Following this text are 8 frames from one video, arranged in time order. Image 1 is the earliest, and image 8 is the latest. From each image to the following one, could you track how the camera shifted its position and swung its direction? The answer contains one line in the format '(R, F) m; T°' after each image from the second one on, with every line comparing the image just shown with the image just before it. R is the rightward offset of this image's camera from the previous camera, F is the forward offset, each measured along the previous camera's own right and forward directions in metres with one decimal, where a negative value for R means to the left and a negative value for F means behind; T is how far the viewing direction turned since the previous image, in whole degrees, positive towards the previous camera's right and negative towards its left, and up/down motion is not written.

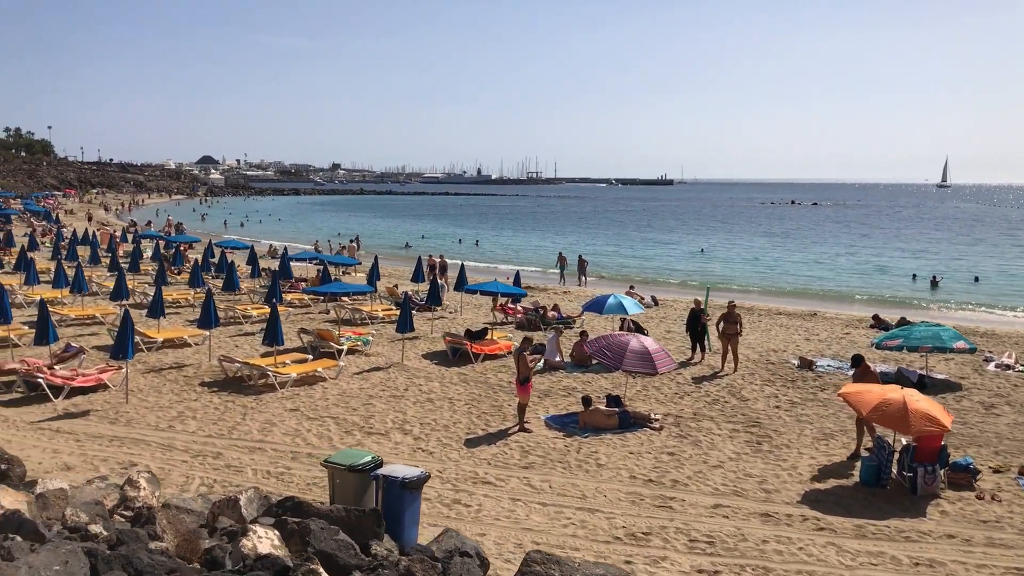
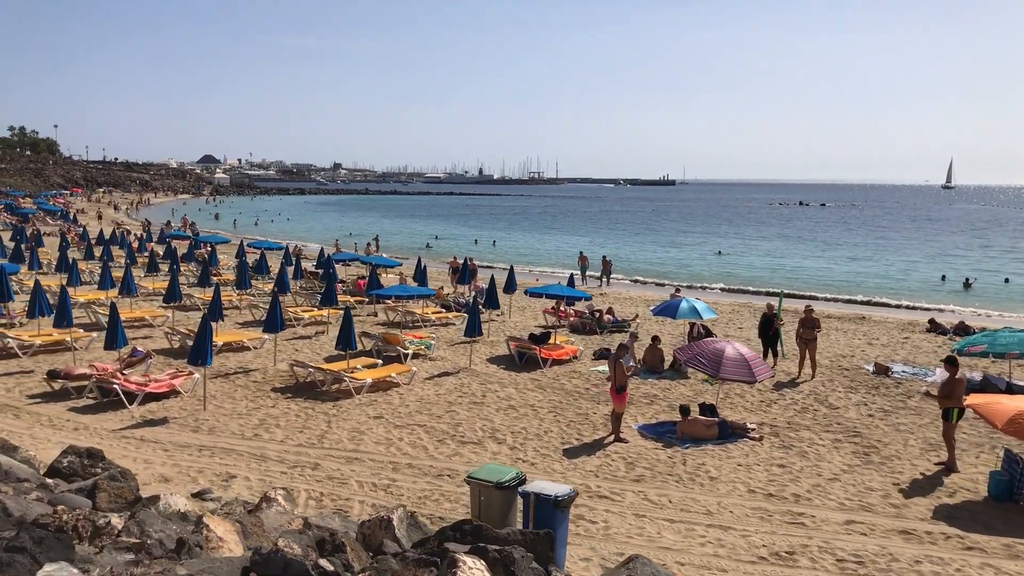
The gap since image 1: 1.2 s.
(-0.9, +0.3) m; 0°
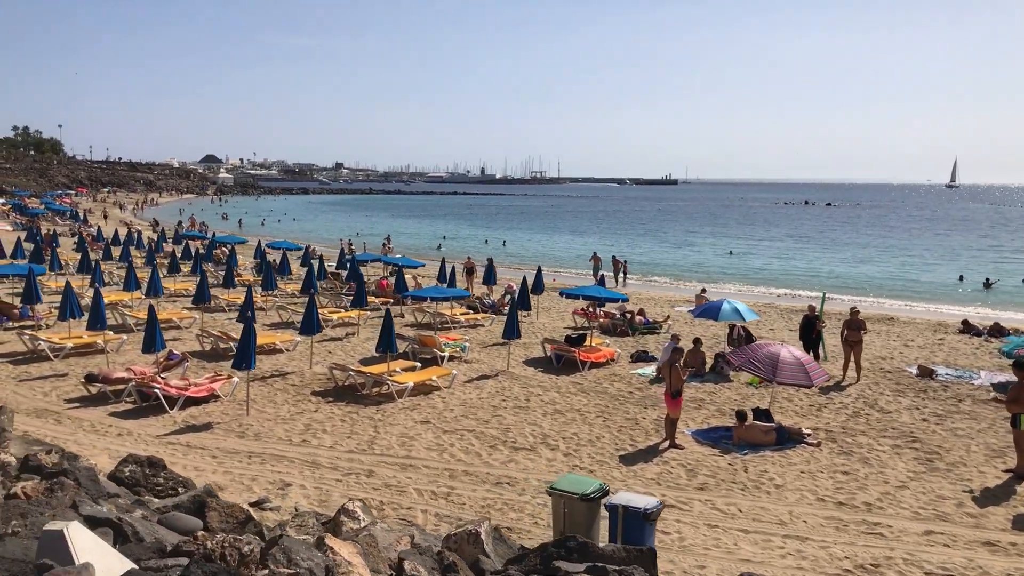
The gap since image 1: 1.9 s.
(-0.5, +0.2) m; 0°
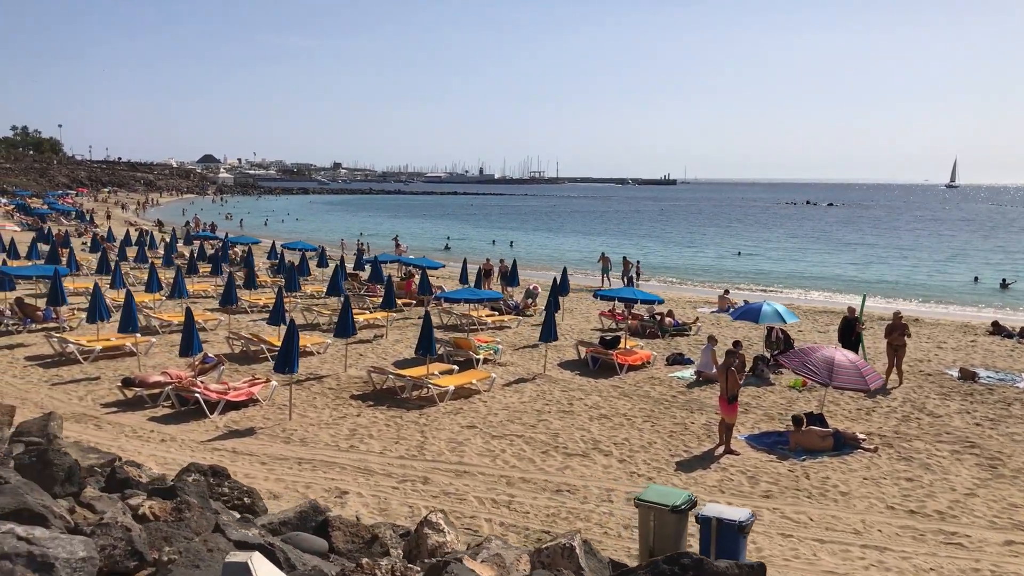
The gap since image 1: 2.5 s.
(-0.5, +0.2) m; 0°
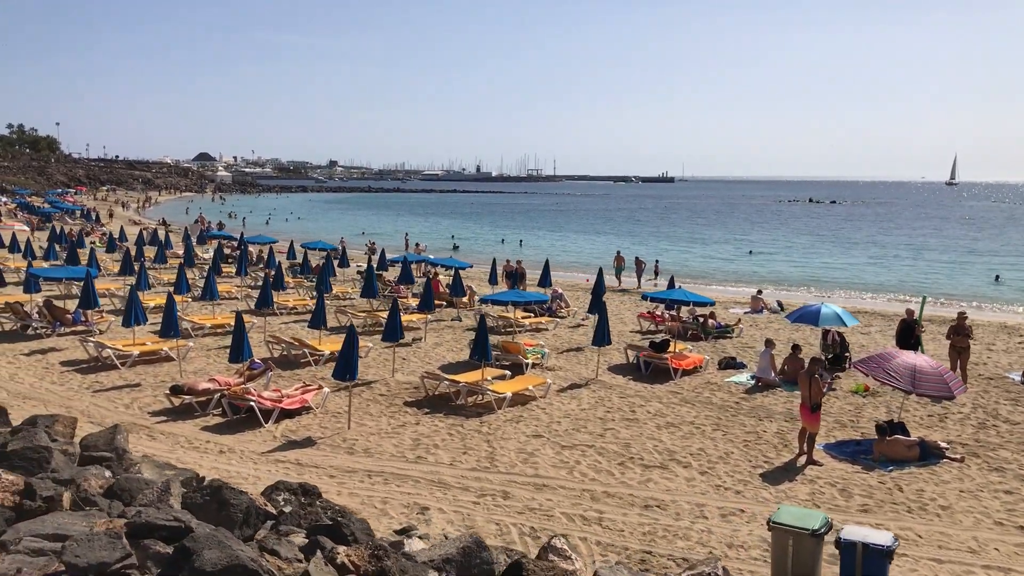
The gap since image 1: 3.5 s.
(-0.7, +0.3) m; 0°
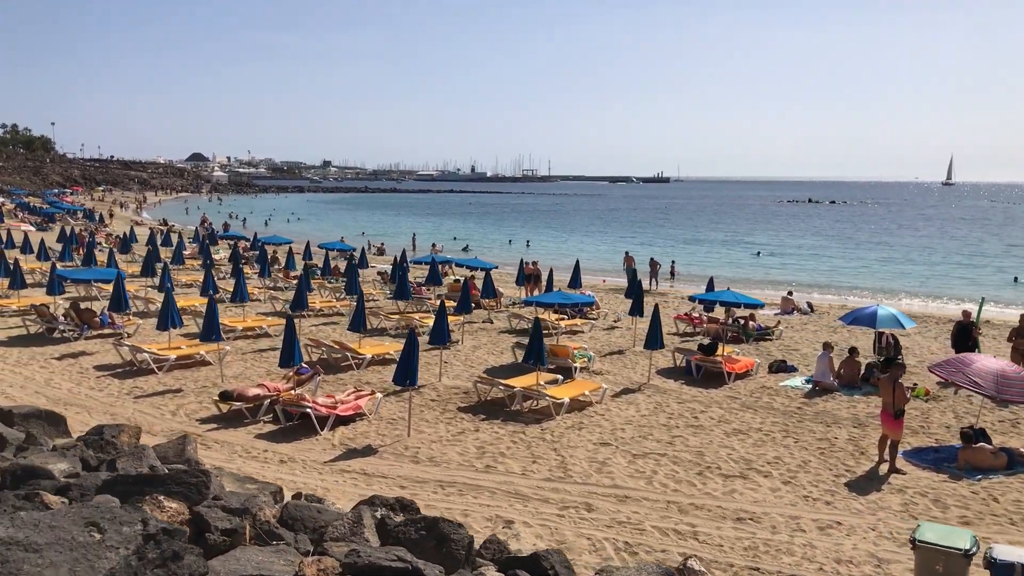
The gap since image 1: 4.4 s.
(-0.7, +0.3) m; 0°
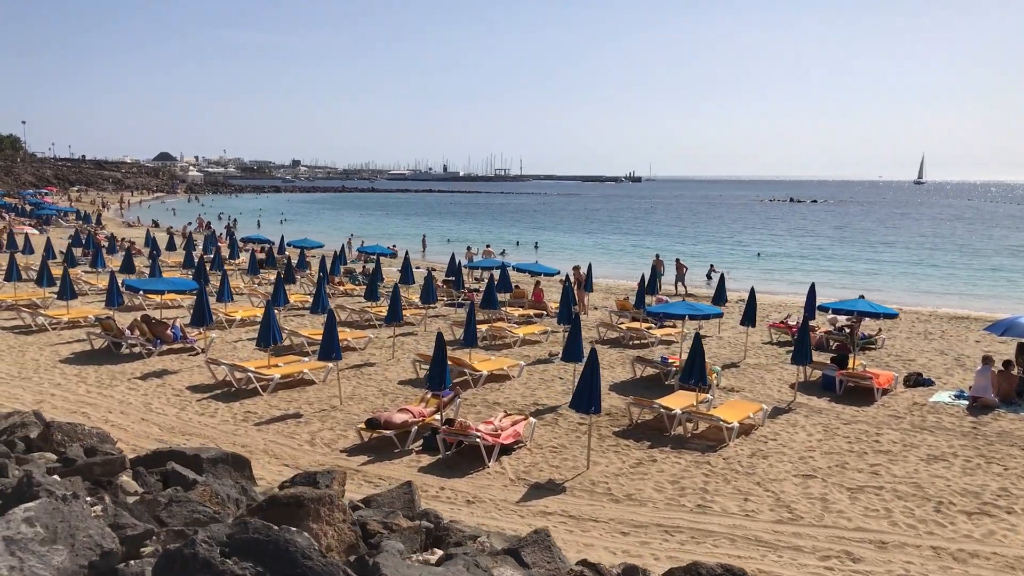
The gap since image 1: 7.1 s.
(-1.8, +0.9) m; +2°
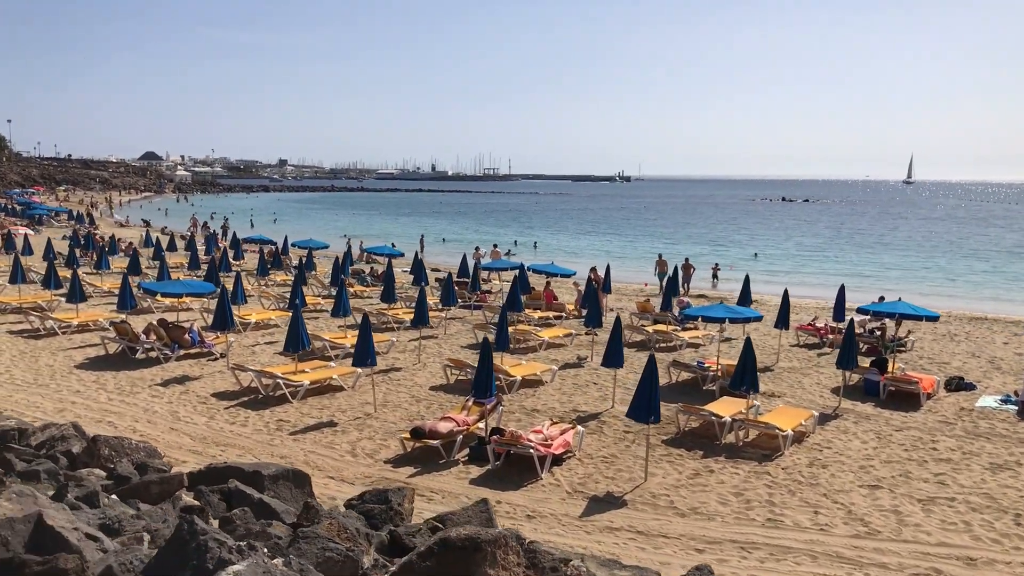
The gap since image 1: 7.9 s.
(-0.5, +0.3) m; +1°
